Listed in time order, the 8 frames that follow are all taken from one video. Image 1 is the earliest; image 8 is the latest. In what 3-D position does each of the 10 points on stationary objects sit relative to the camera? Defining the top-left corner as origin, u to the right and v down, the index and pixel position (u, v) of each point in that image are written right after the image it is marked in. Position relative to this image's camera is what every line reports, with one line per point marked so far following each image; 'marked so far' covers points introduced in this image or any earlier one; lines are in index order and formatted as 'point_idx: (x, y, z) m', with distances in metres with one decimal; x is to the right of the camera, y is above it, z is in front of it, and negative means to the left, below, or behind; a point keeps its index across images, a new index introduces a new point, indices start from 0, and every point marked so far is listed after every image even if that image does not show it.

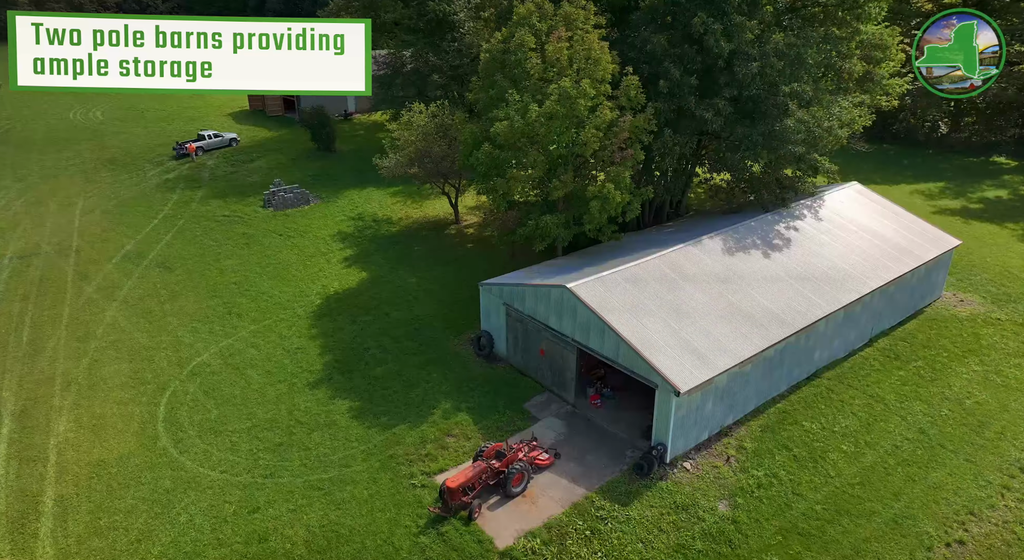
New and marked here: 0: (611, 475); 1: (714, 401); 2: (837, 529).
0: (+2.6, -5.2, +18.6) m
1: (+5.5, -3.3, +19.3) m
2: (+7.7, -5.9, +16.8) m
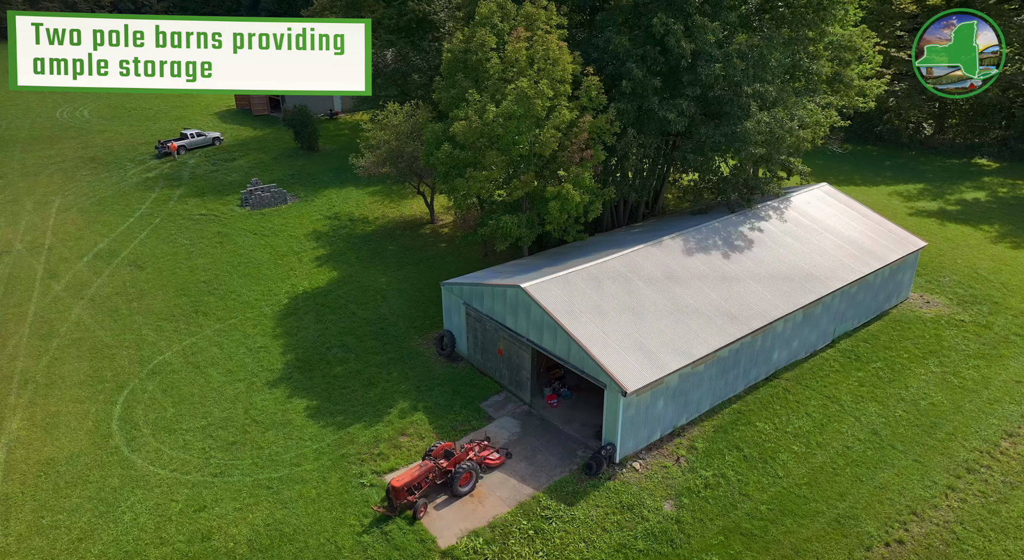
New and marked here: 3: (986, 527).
0: (+1.3, -5.2, +18.6) m
1: (+4.2, -3.3, +19.3) m
2: (+6.4, -6.0, +16.9) m
3: (+11.3, -5.9, +17.0) m
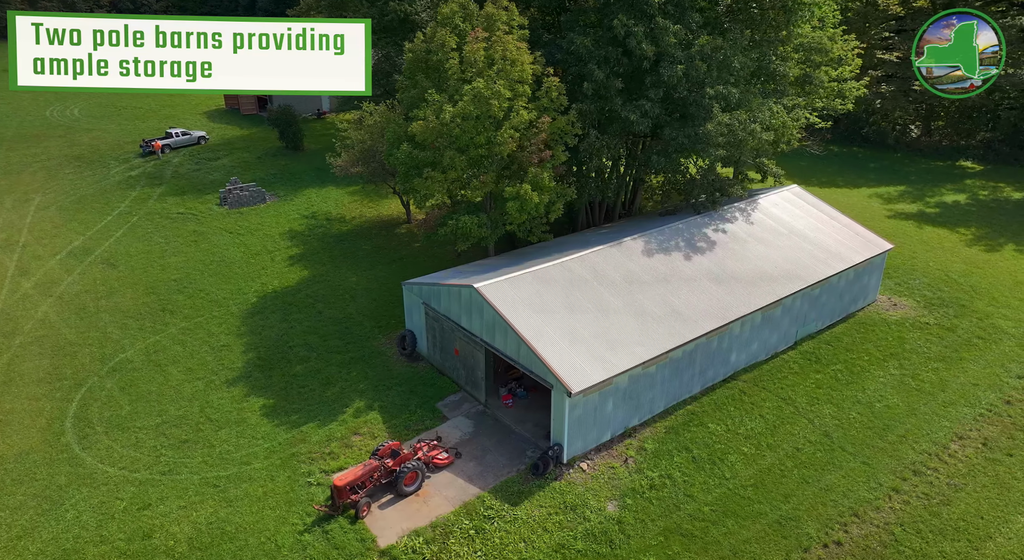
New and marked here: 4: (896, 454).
0: (-0.1, -5.2, +18.6) m
1: (+2.8, -3.4, +19.4) m
2: (+5.0, -6.0, +16.9) m
3: (+9.9, -6.0, +17.0) m
4: (+10.6, -4.8, +19.4) m
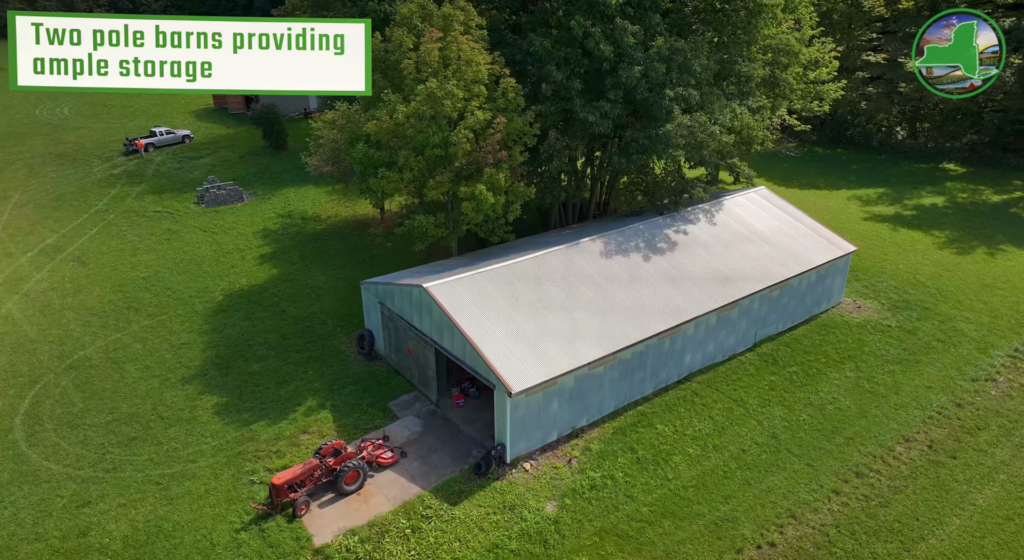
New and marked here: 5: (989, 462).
0: (-1.7, -5.2, +18.7) m
1: (+1.3, -3.4, +19.4) m
2: (+3.4, -6.0, +16.9) m
3: (+8.4, -6.0, +17.0) m
4: (+9.1, -4.9, +19.4) m
5: (+12.9, -5.0, +19.2) m
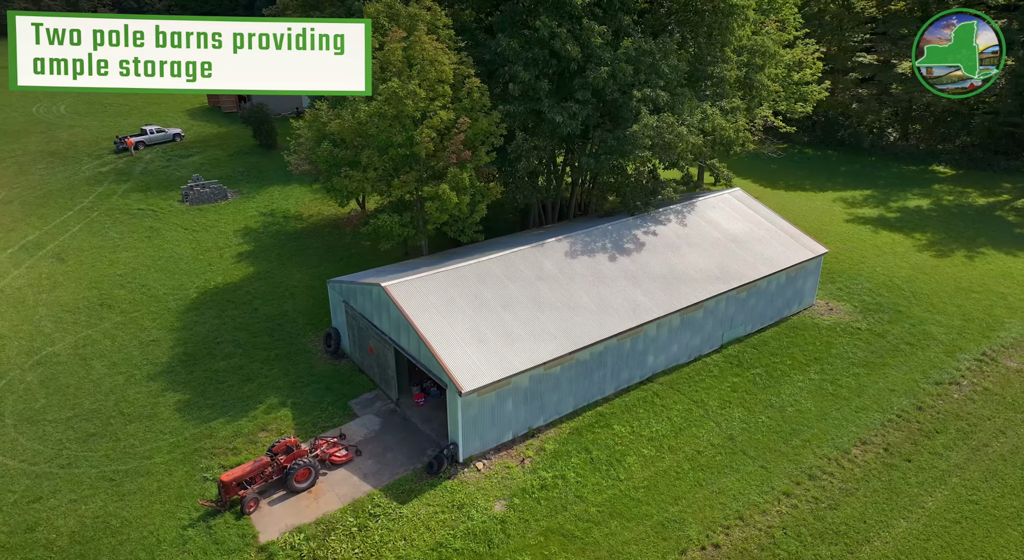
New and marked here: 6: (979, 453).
0: (-2.9, -5.1, +18.7) m
1: (0.0, -3.4, +19.4) m
2: (+2.1, -6.0, +16.9) m
3: (+7.1, -6.1, +16.9) m
4: (+7.8, -4.9, +19.4) m
5: (+11.6, -5.0, +19.1) m
6: (+13.0, -4.8, +19.6) m
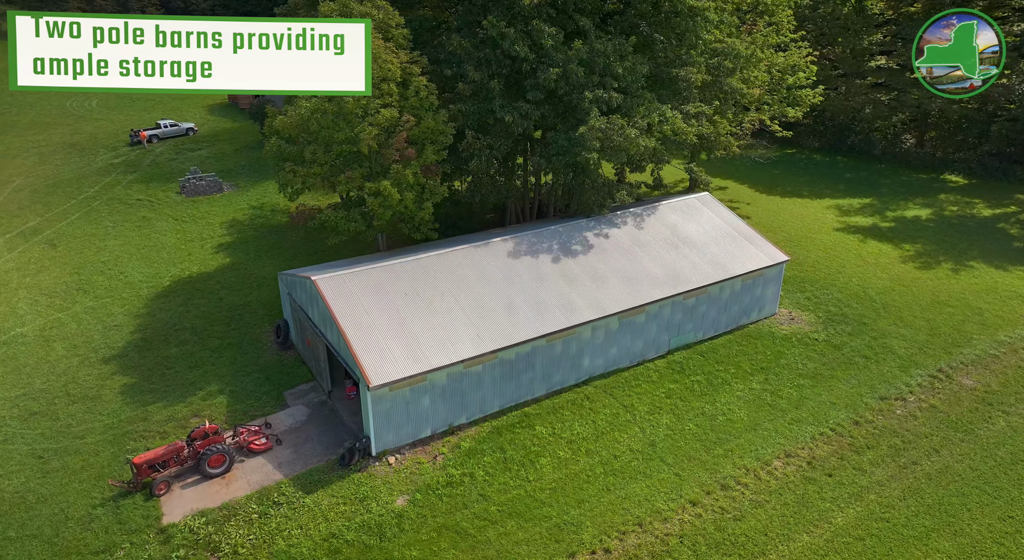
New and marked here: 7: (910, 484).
0: (-5.3, -5.0, +19.0) m
1: (-2.3, -3.3, +19.5) m
2: (-0.4, -6.0, +16.9) m
3: (+4.5, -6.2, +16.7) m
4: (+5.5, -5.1, +19.0) m
5: (+9.2, -5.3, +18.6) m
6: (+10.6, -5.1, +18.9) m
7: (+10.4, -5.4, +18.4) m
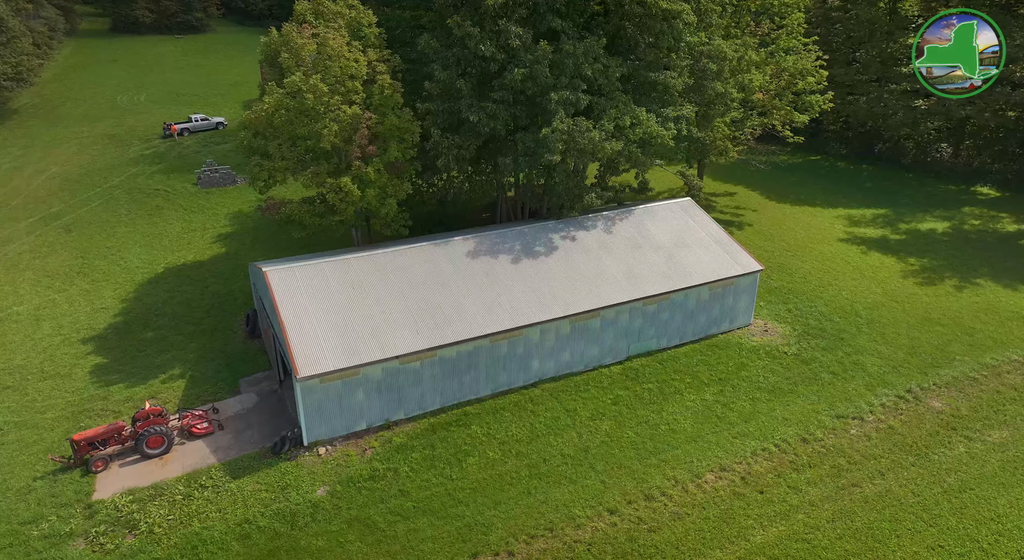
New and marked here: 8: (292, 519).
0: (-7.3, -4.7, +19.5) m
1: (-4.1, -3.2, +19.8) m
2: (-2.6, -6.0, +17.0) m
3: (+2.3, -6.3, +16.4) m
4: (+3.4, -5.2, +18.7) m
5: (+7.2, -5.6, +17.9) m
6: (+8.6, -5.5, +18.2) m
7: (+8.3, -5.7, +17.7) m
8: (-5.3, -5.8, +17.1) m
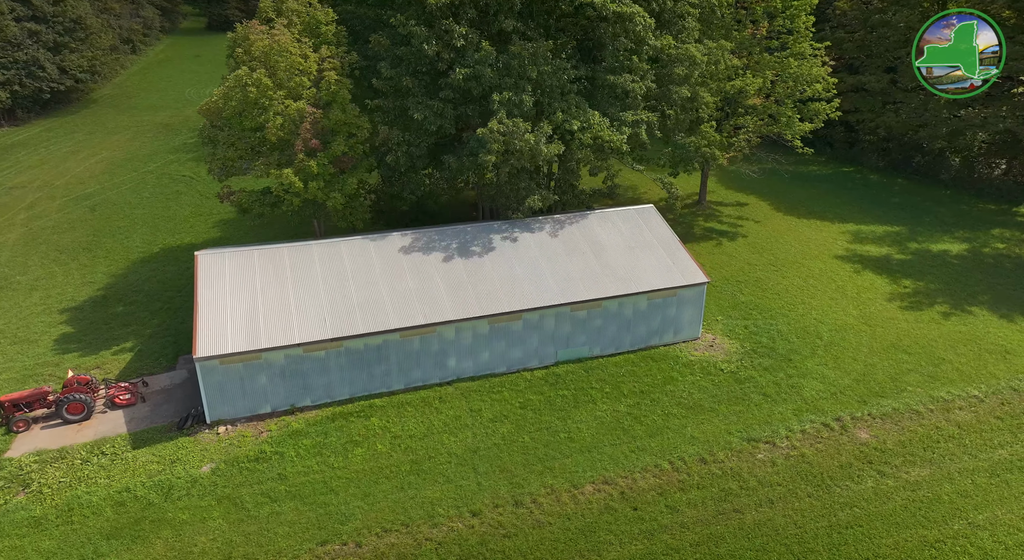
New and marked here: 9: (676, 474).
0: (-10.3, -4.2, +20.6) m
1: (-7.1, -2.8, +20.5) m
2: (-6.0, -5.7, +17.6) m
3: (-1.3, -6.4, +16.4) m
4: (+0.2, -5.3, +18.5) m
5: (+3.8, -5.9, +17.4) m
6: (+5.2, -5.9, +17.5) m
7: (+4.9, -6.1, +17.0) m
8: (-8.7, -5.4, +18.0) m
9: (+4.5, -5.2, +18.9) m
